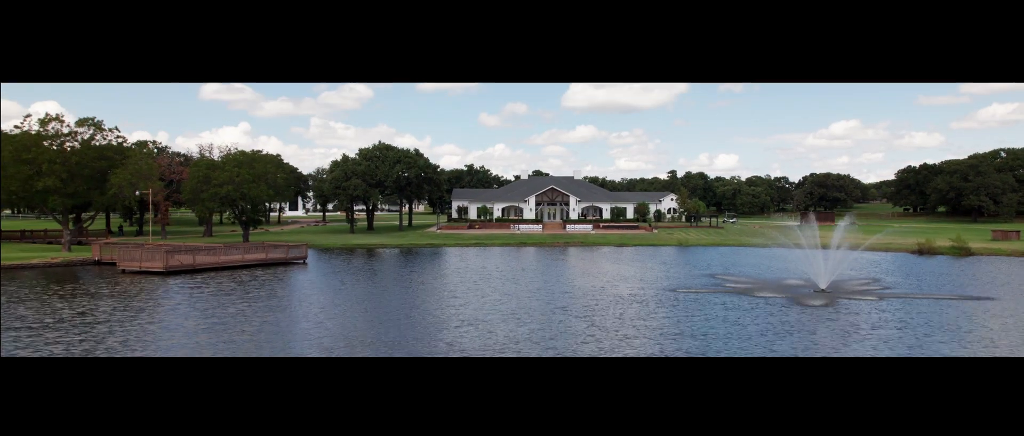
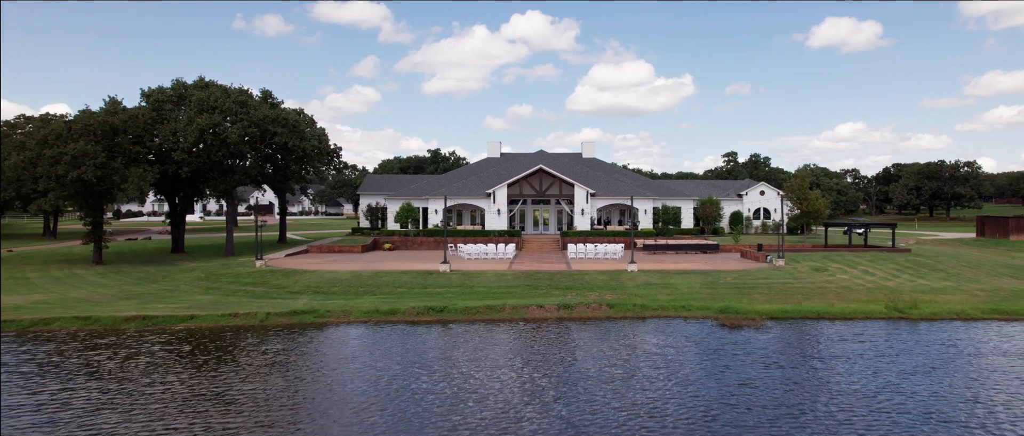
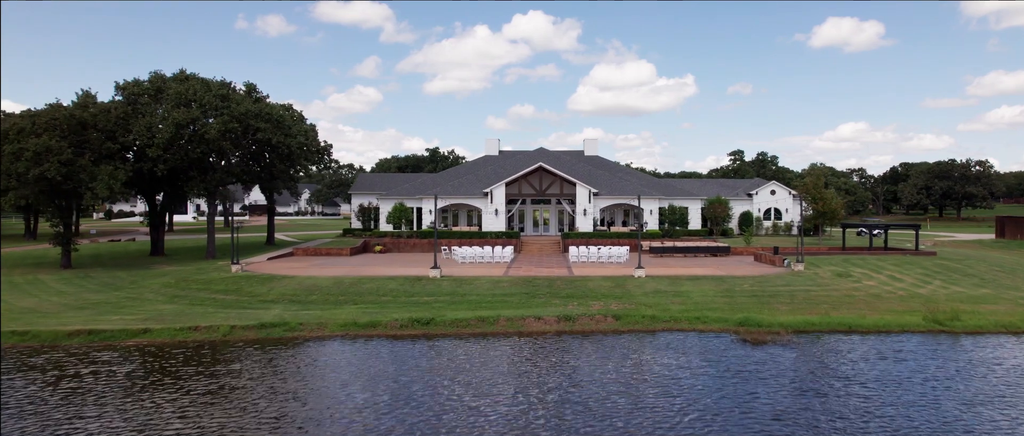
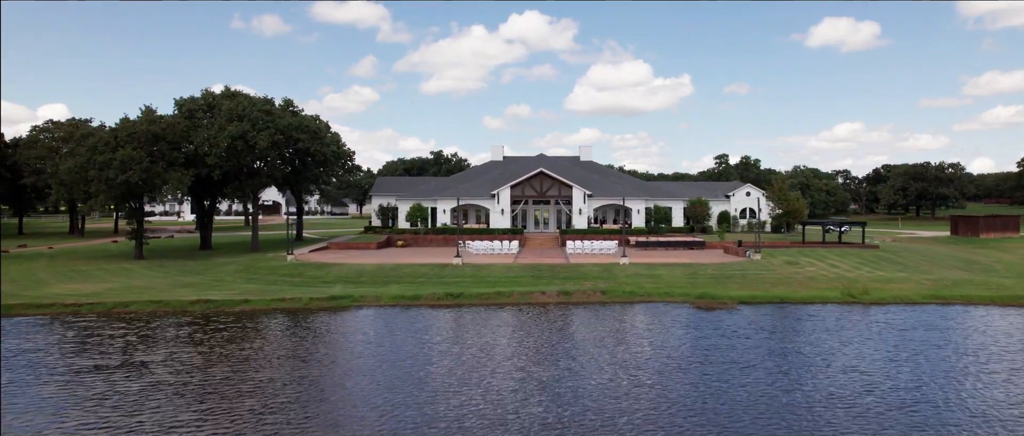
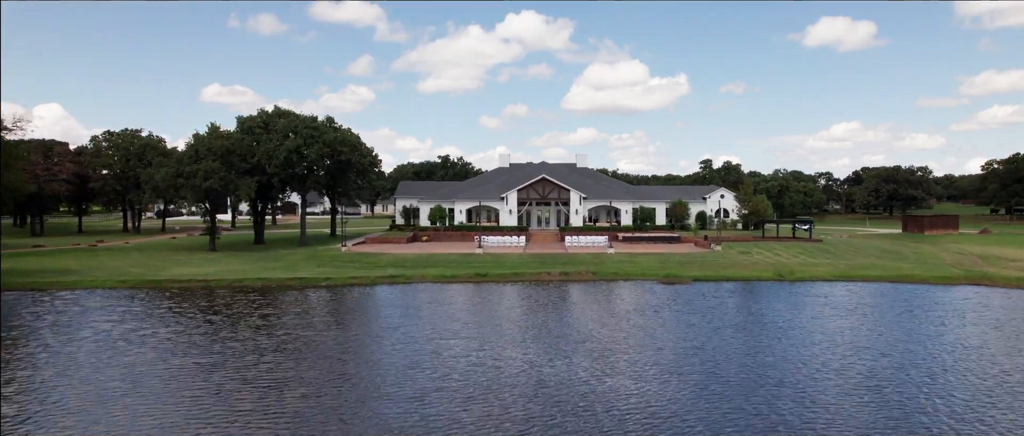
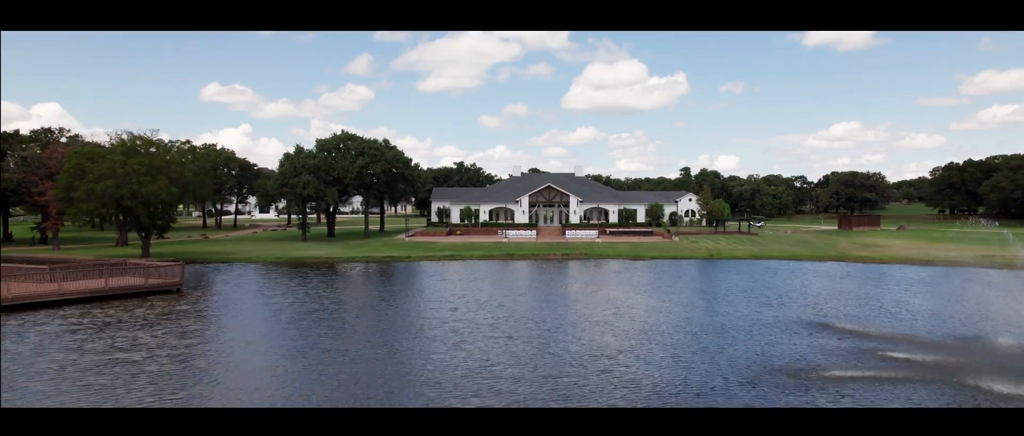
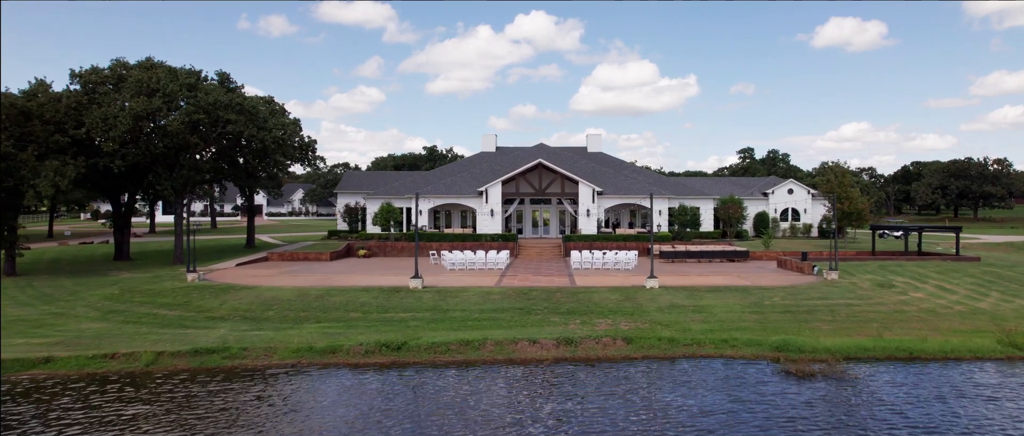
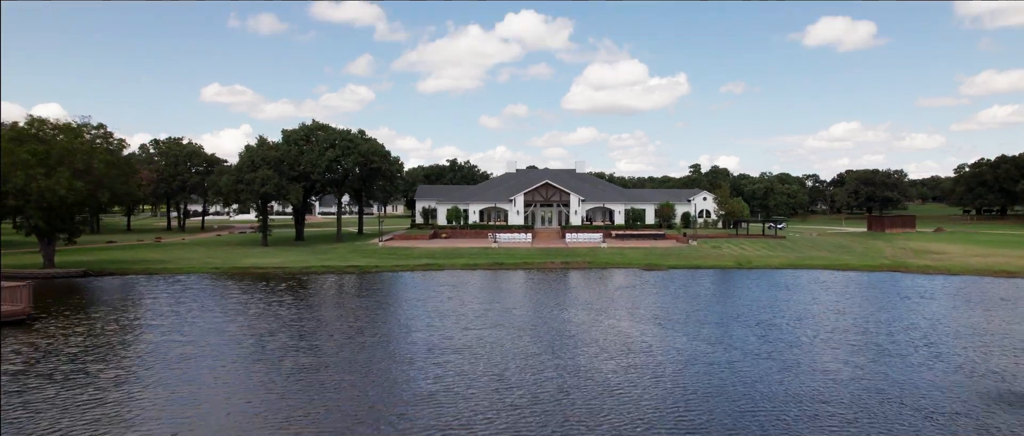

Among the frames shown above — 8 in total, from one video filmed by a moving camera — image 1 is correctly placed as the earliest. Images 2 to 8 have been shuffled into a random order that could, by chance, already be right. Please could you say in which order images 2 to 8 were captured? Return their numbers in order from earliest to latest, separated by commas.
6, 8, 5, 4, 2, 3, 7
